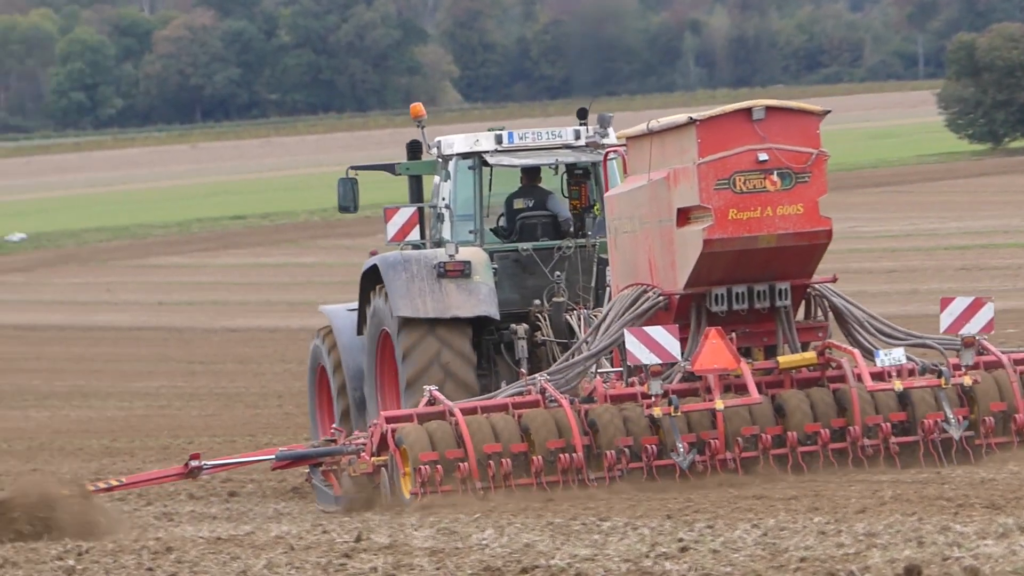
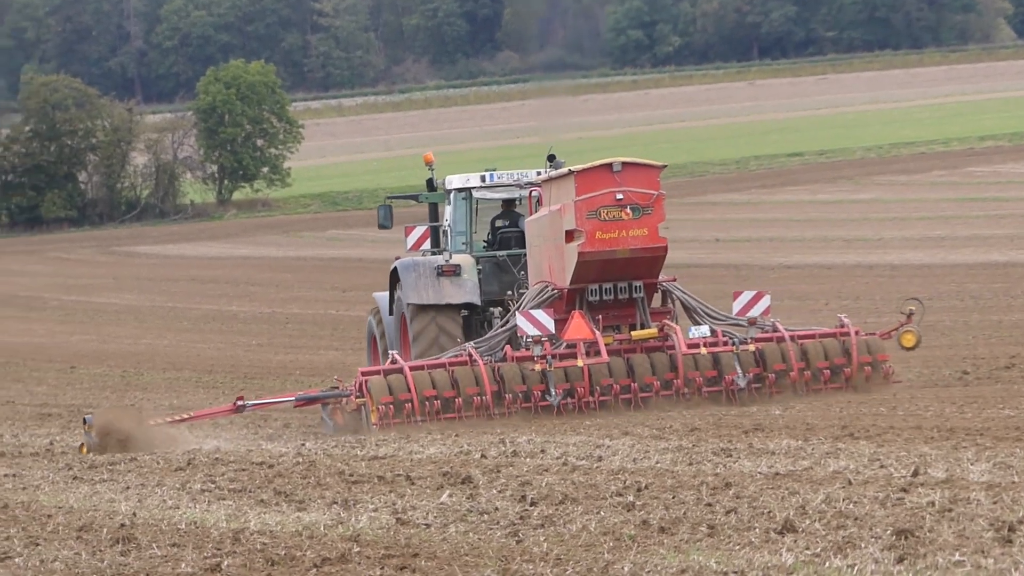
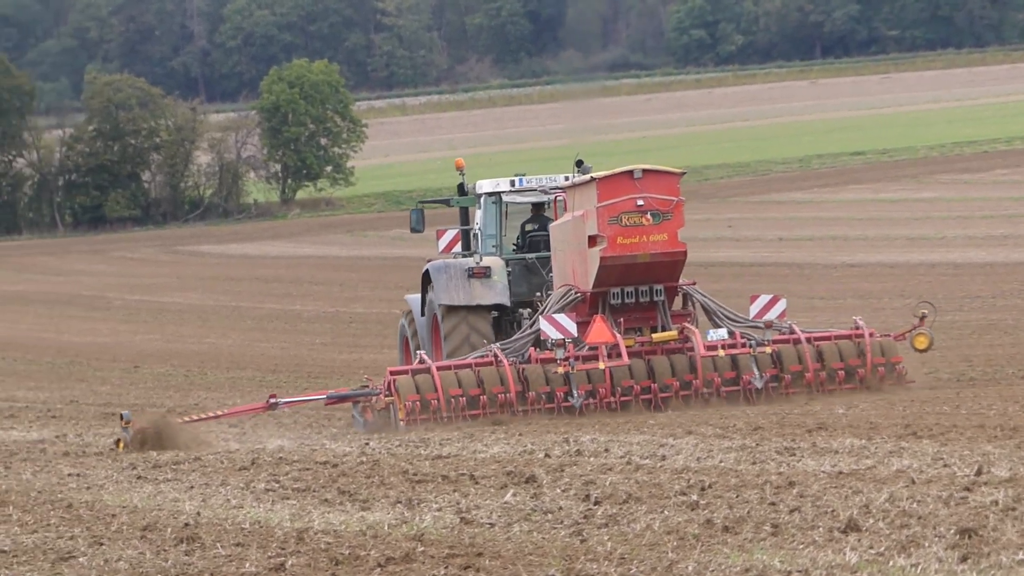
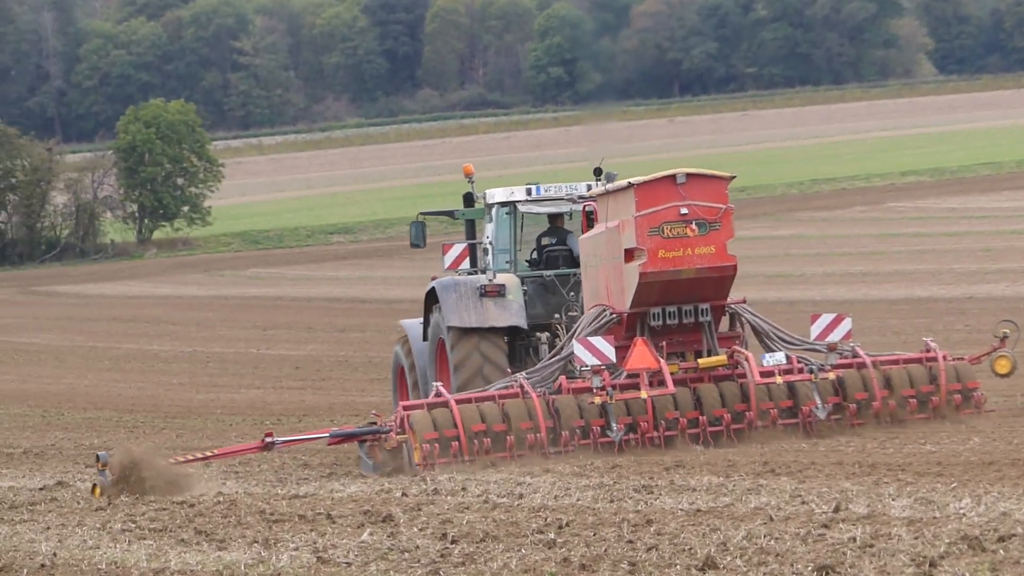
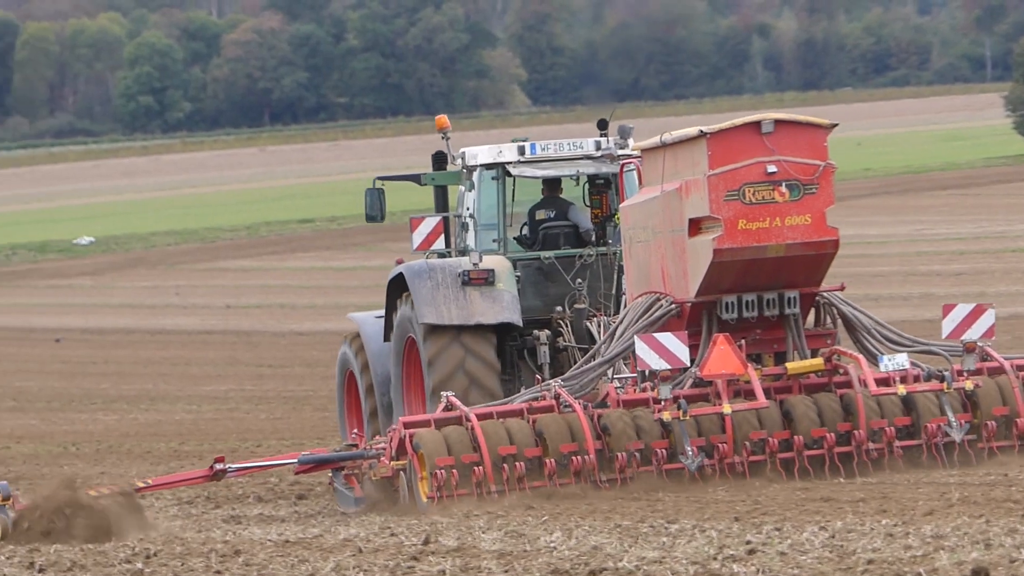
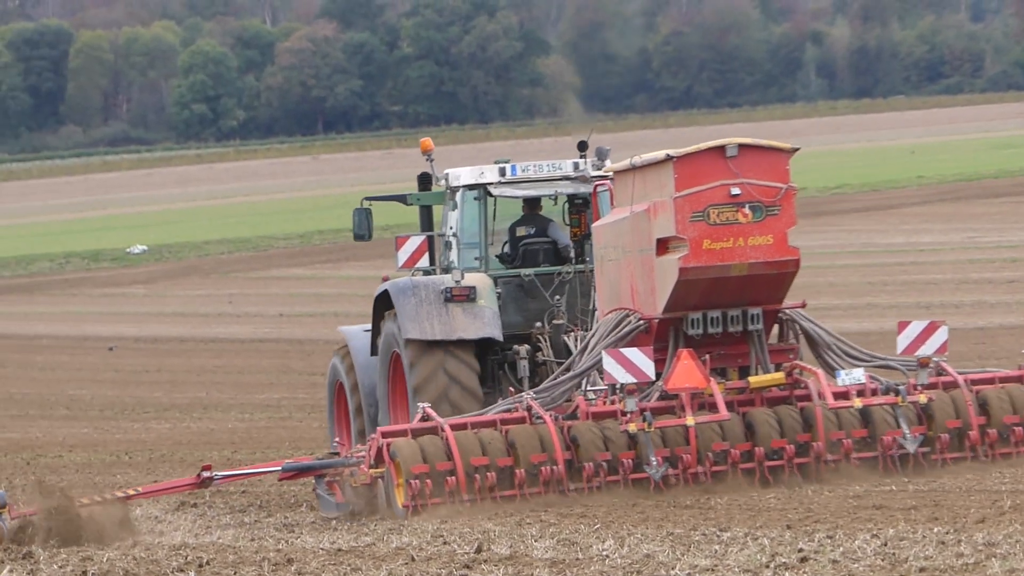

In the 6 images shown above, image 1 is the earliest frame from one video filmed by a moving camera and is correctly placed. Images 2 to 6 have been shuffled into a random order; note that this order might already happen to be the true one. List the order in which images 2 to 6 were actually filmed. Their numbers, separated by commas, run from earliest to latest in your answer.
5, 6, 4, 2, 3
